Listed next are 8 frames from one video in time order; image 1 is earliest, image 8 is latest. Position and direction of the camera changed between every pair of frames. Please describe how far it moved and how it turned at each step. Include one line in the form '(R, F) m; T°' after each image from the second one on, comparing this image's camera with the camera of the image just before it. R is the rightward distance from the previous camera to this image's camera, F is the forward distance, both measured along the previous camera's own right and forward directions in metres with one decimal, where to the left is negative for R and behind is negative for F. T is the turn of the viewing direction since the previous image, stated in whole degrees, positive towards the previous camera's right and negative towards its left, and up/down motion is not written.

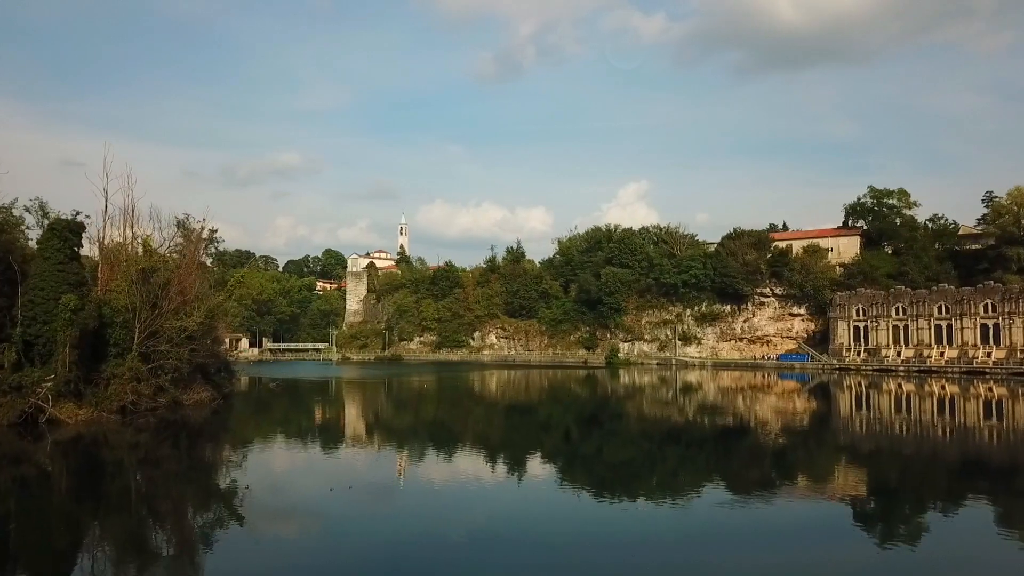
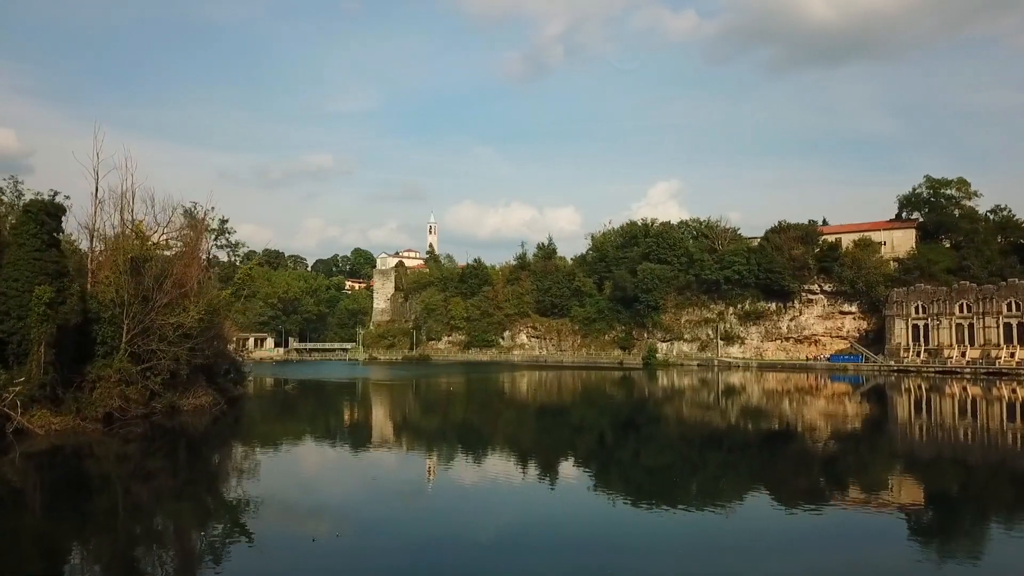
(-0.2, +2.2) m; -2°
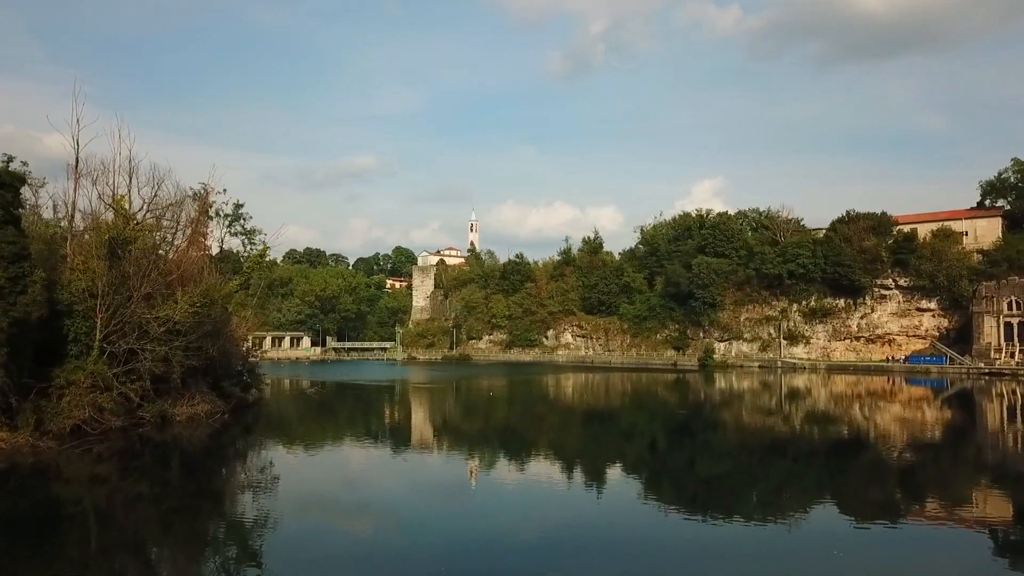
(-0.2, +2.8) m; -3°
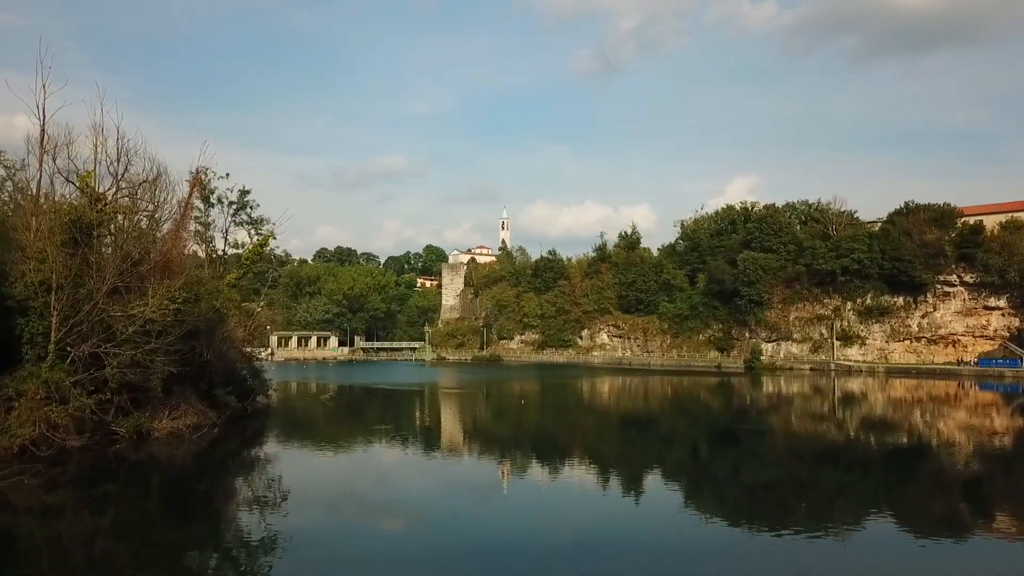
(-0.1, +2.2) m; -2°
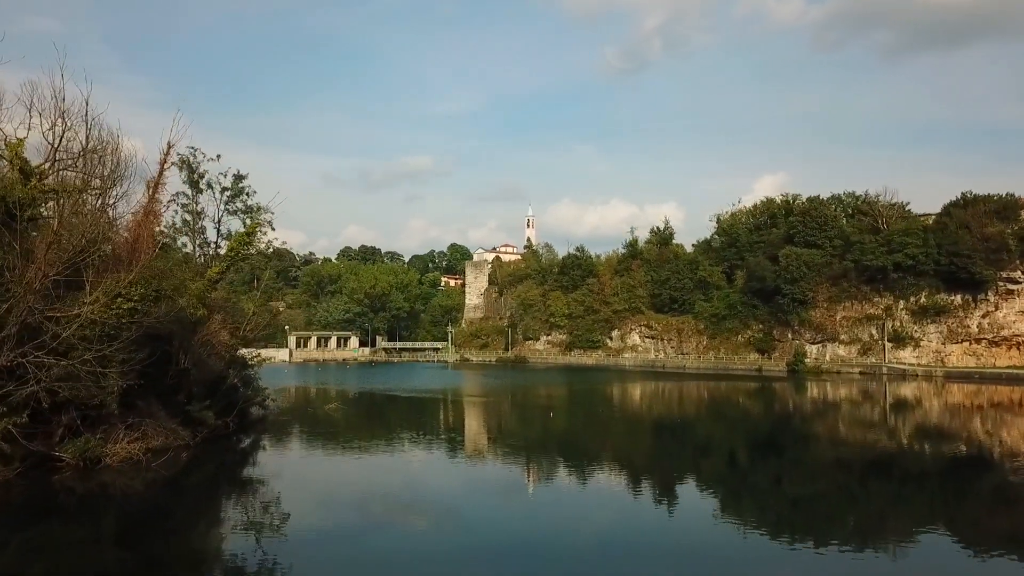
(-0.1, +2.2) m; -2°
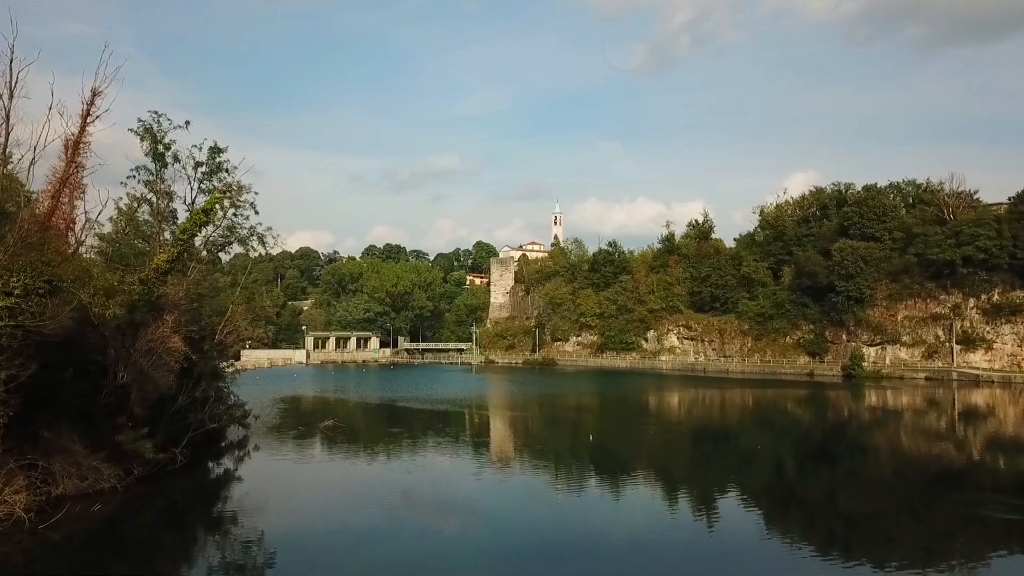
(-0.1, +2.9) m; -2°
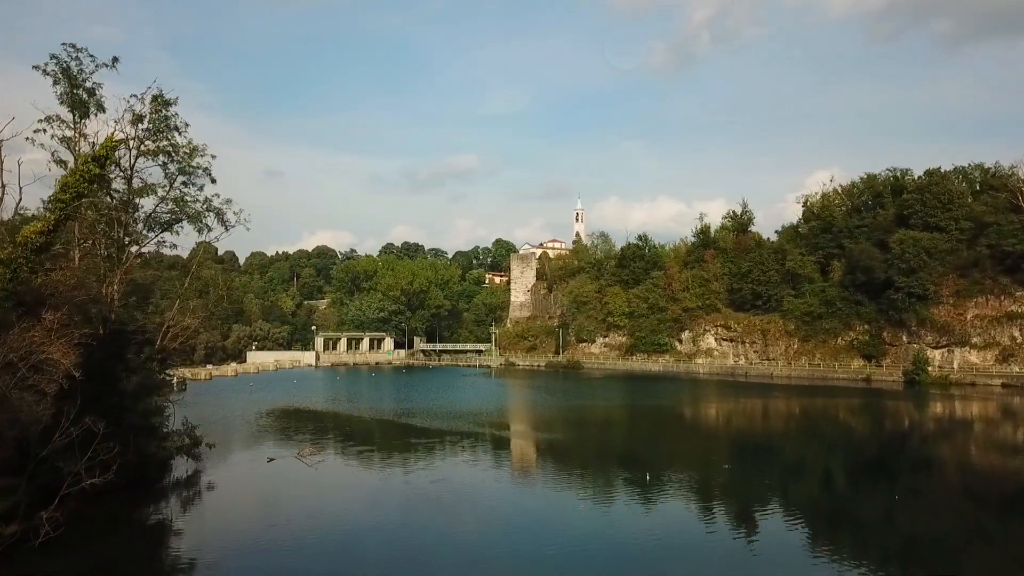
(-0.1, +3.2) m; -1°
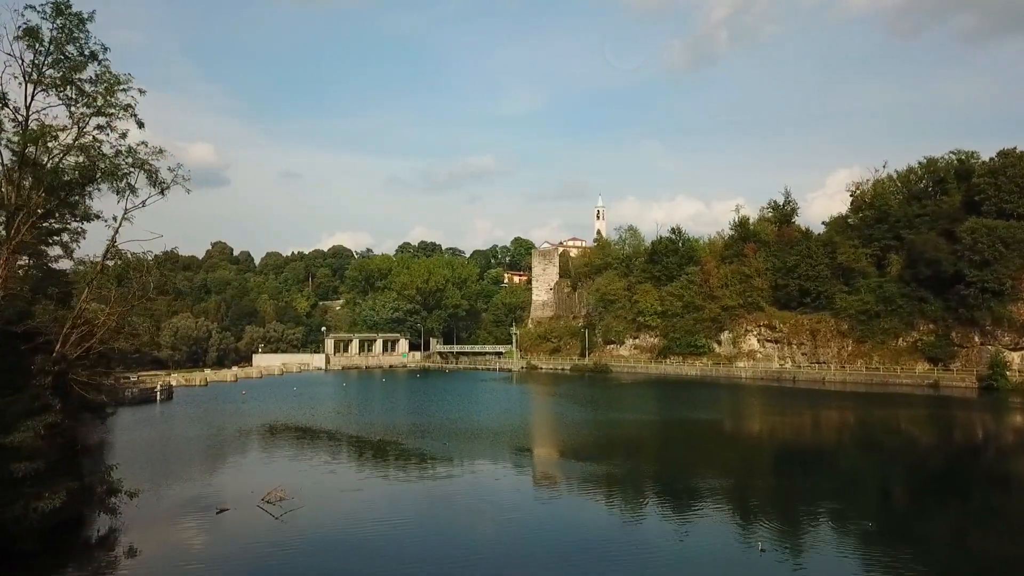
(-0.3, +3.1) m; -1°
